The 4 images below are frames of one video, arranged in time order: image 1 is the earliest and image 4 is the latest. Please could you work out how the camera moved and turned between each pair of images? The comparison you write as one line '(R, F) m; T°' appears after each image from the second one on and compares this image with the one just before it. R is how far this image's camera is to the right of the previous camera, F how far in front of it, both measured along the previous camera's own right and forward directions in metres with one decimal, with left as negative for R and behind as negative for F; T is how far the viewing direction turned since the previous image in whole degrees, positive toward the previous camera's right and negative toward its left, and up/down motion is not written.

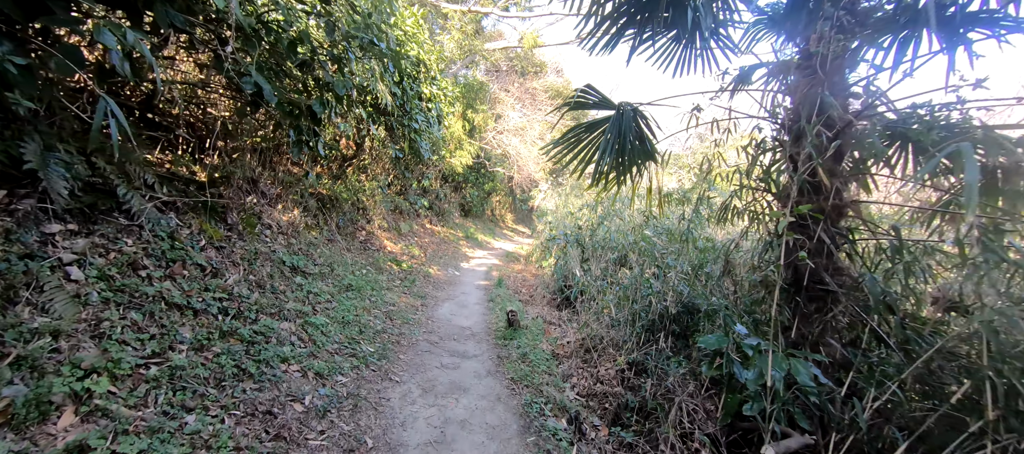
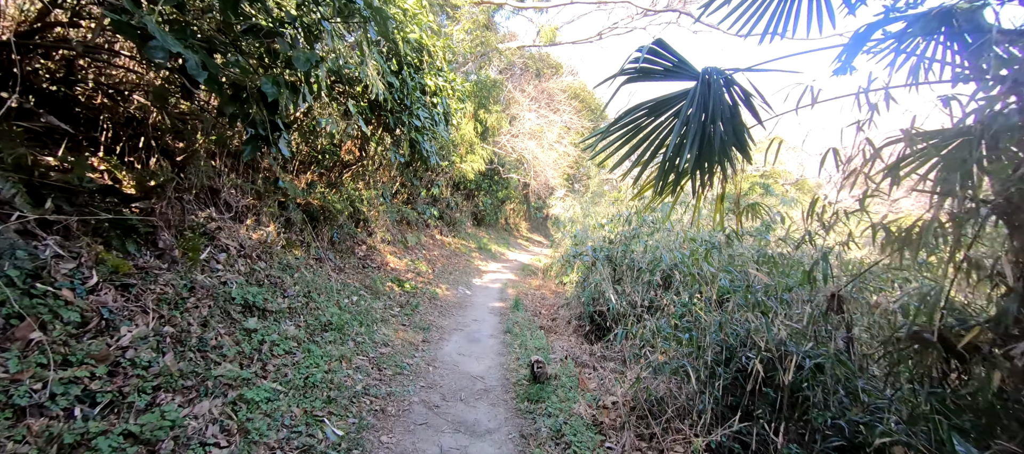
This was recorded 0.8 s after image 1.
(-0.1, +1.1) m; -2°
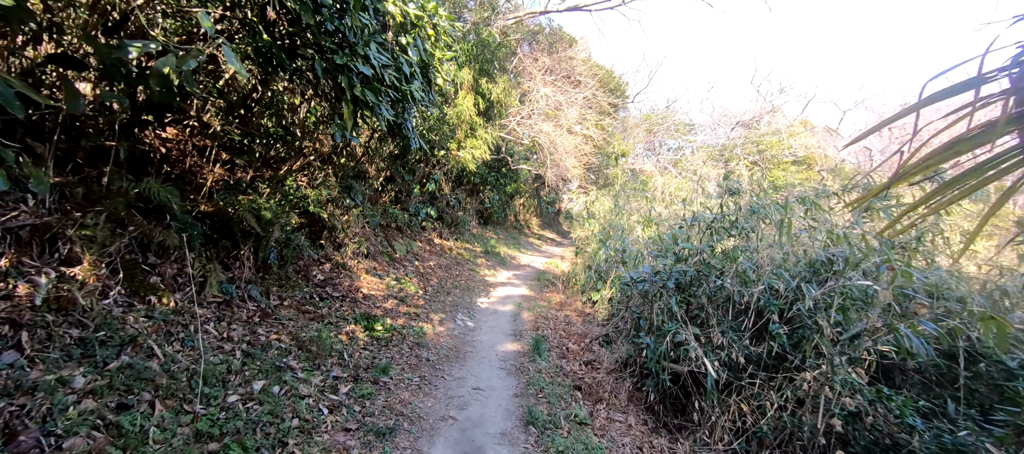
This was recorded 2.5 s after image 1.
(-0.1, +2.4) m; -1°
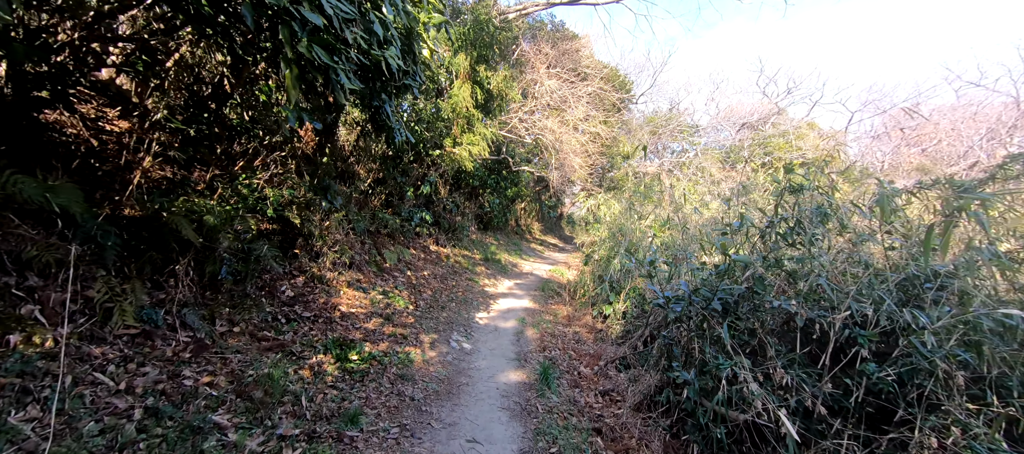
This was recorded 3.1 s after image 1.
(0.0, +0.9) m; 0°
